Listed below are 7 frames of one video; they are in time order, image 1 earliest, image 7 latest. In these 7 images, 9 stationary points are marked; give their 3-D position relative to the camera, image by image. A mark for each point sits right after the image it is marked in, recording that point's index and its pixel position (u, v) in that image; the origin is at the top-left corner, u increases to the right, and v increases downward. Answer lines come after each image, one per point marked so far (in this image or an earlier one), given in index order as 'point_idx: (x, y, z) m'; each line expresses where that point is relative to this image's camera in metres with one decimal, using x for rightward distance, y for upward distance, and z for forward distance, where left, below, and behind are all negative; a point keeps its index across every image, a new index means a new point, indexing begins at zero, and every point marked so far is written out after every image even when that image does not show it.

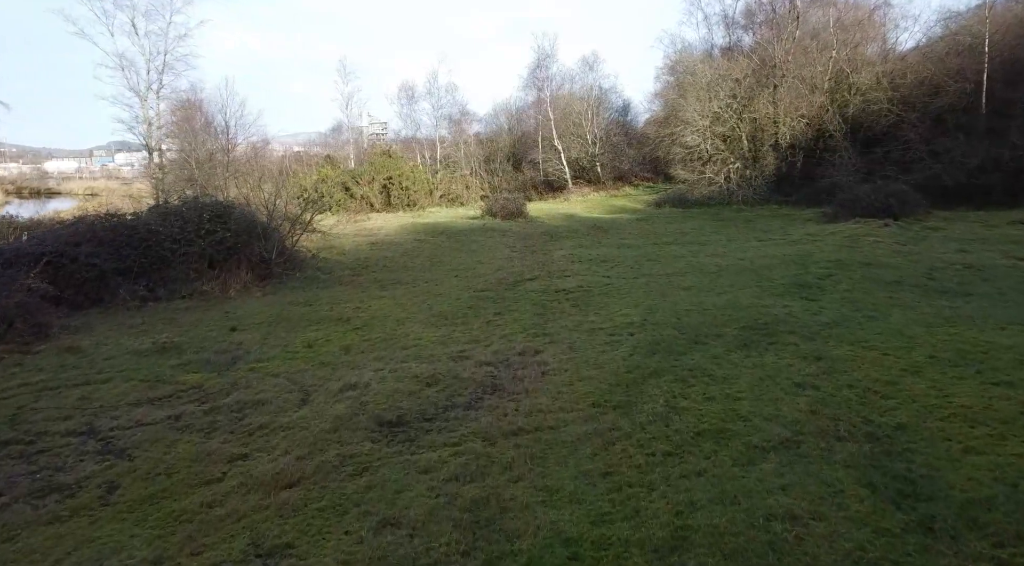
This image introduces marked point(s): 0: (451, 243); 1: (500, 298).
0: (-1.7, +1.1, +17.5) m
1: (-0.2, -0.3, +10.0) m
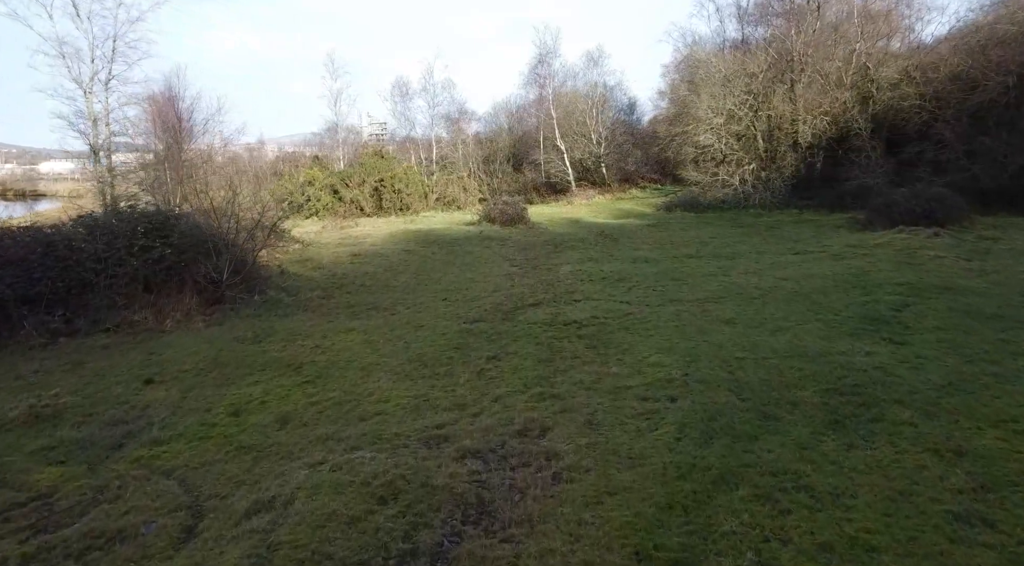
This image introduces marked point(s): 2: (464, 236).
0: (-1.7, +0.7, +15.5) m
1: (-0.2, -0.7, +8.1) m
2: (-1.5, +1.4, +19.2) m
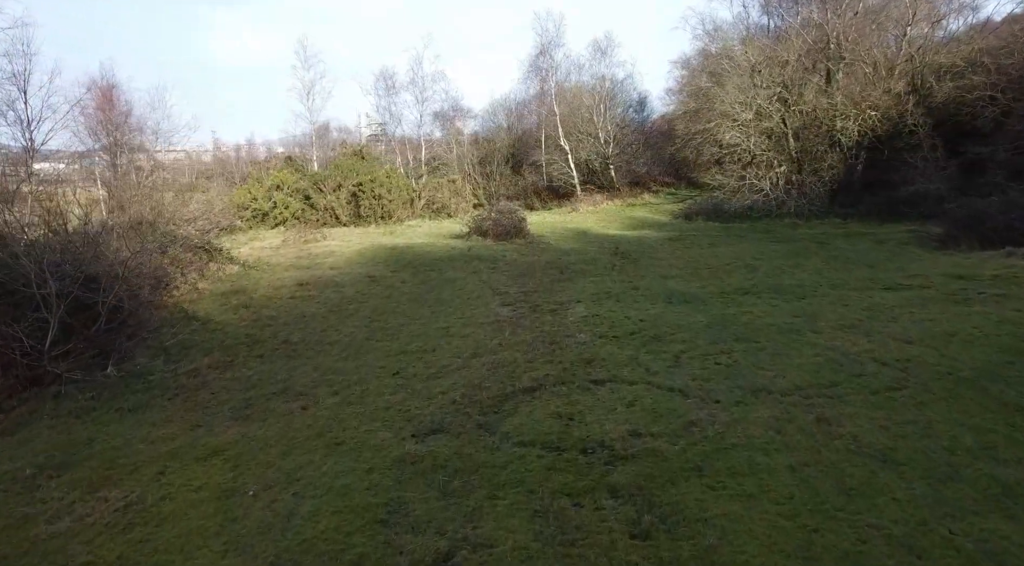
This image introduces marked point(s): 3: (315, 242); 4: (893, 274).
0: (-1.9, -0.1, +12.0) m
1: (-0.4, -1.4, +4.5) m
2: (-1.6, +0.7, +15.6) m
3: (-6.0, +1.2, +19.3) m
4: (+6.9, +0.2, +11.5) m
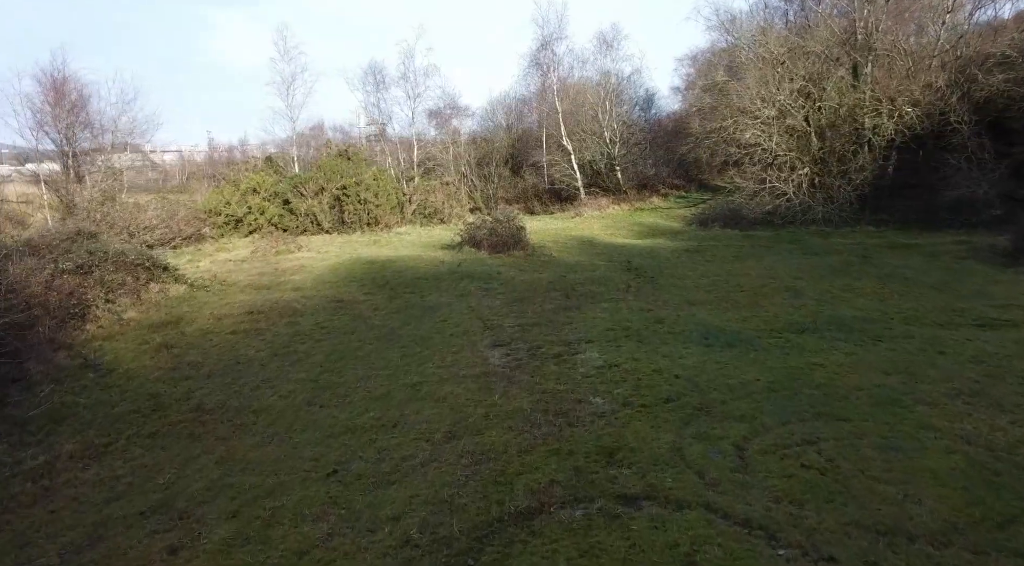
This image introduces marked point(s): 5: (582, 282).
0: (-1.9, -0.5, +9.8) m
1: (-0.5, -1.8, +2.3) m
2: (-1.7, +0.2, +13.5) m
3: (-6.1, +0.8, +17.1) m
4: (+6.8, -0.3, +9.3) m
5: (+1.4, 0.0, +12.5) m
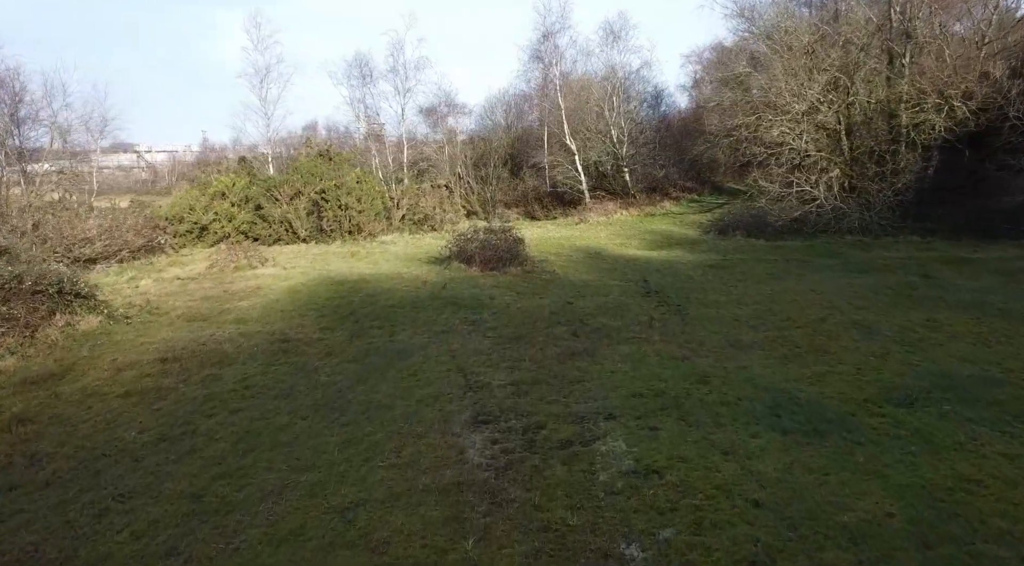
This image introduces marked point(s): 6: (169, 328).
0: (-2.0, -1.0, +7.4) m
1: (-0.6, -2.3, -0.1) m
2: (-1.8, -0.3, +11.1) m
3: (-6.2, +0.3, +14.8) m
4: (+6.8, -0.8, +6.9) m
5: (+1.3, -0.4, +10.1) m
6: (-5.2, -0.6, +9.6) m
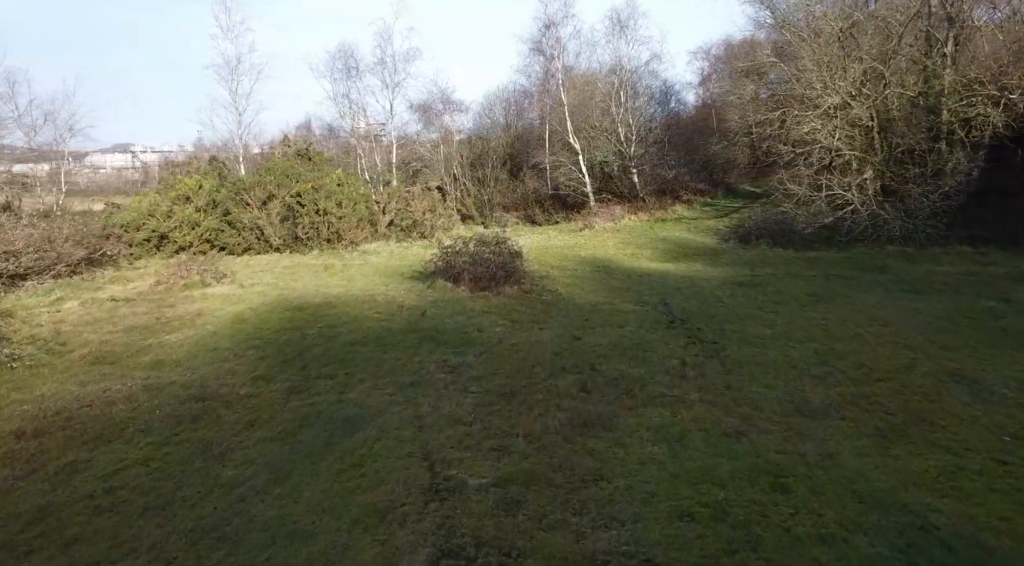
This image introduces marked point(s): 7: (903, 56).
0: (-2.2, -1.4, +5.3) m
1: (-0.7, -2.7, -2.2) m
2: (-1.9, -0.7, +9.0) m
3: (-6.3, -0.1, +12.6) m
4: (+6.6, -1.2, +4.7) m
5: (+1.2, -0.9, +7.9) m
6: (-5.3, -1.1, +7.4) m
7: (+11.1, +6.5, +17.8) m
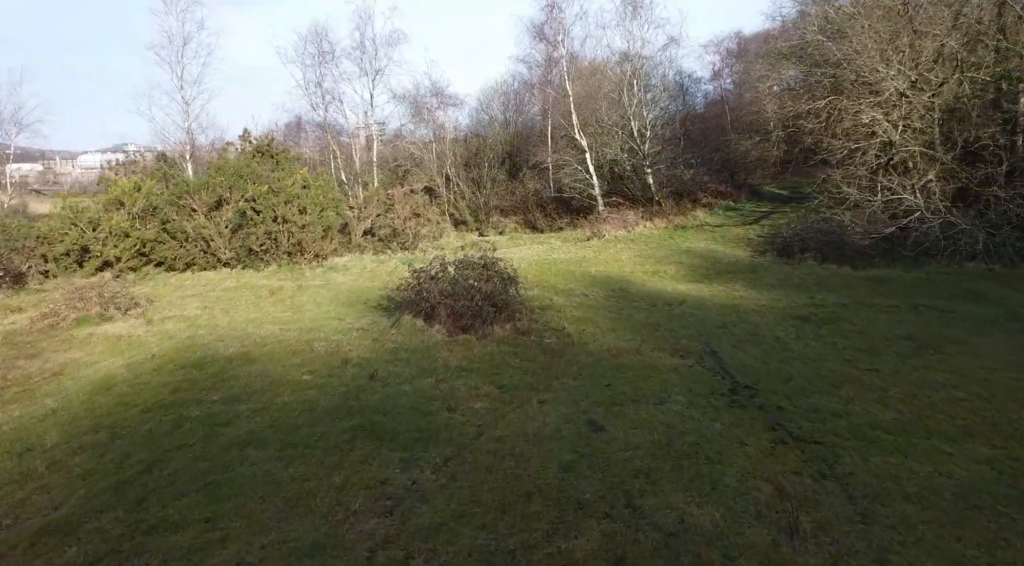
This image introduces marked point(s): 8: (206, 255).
0: (-2.3, -1.9, +2.2) m
1: (-0.9, -3.2, -5.3) m
2: (-2.0, -1.2, +5.9) m
3: (-6.4, -0.6, +9.5) m
4: (+6.5, -1.7, +1.6) m
5: (+1.1, -1.4, +4.8) m
6: (-5.4, -1.6, +4.3) m
7: (+11.0, +6.0, +14.7) m
8: (-7.5, +0.7, +15.7) m
